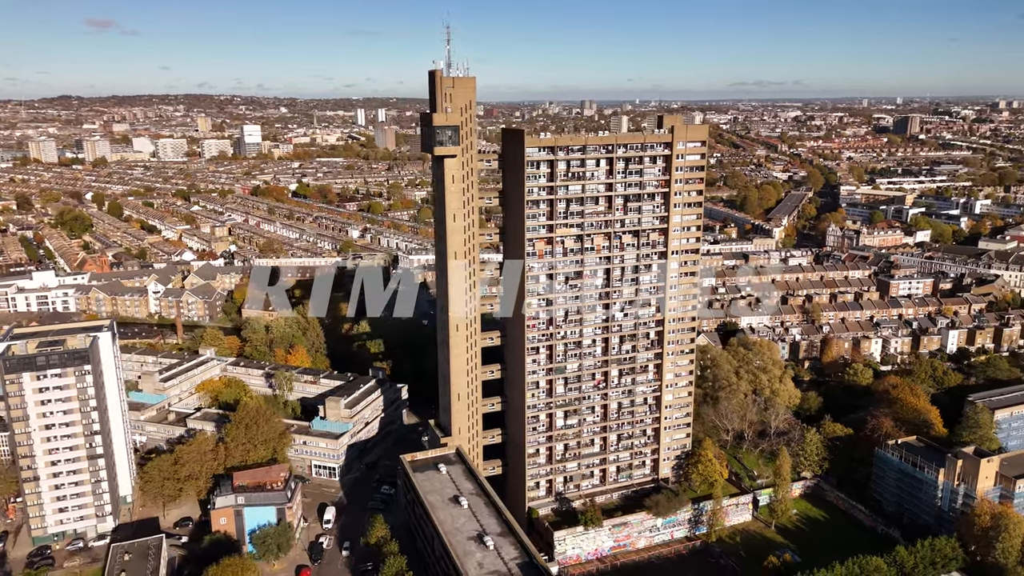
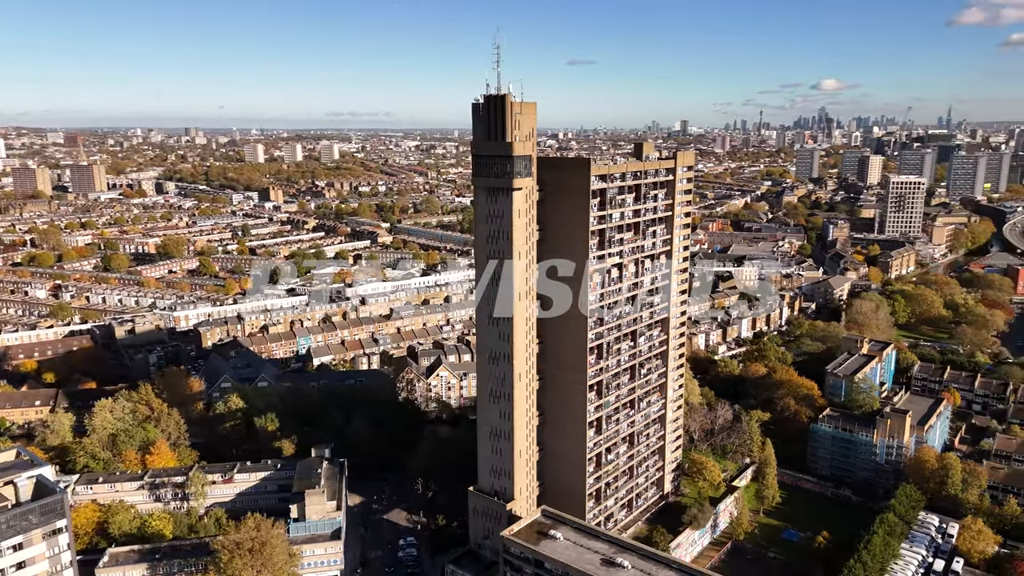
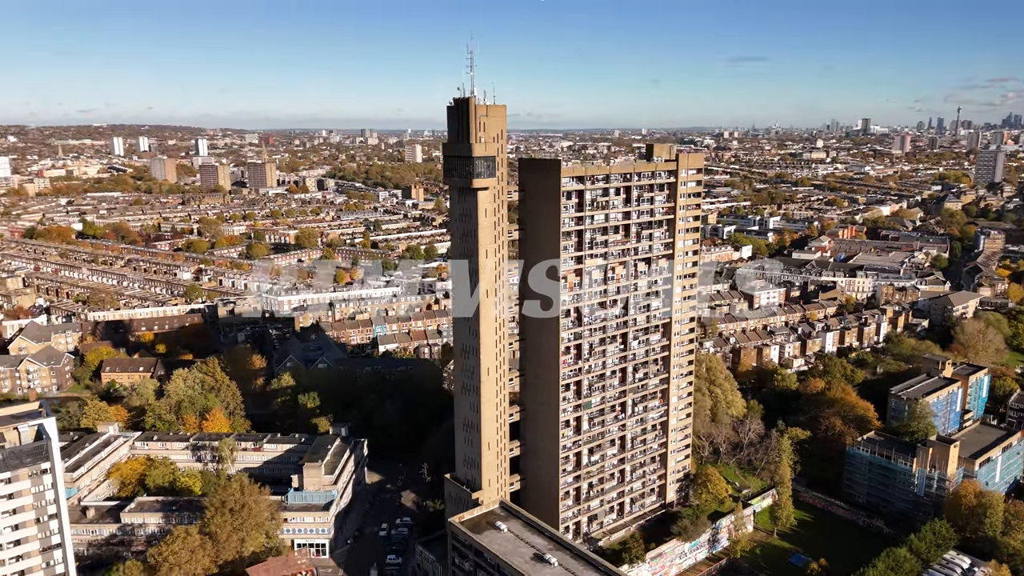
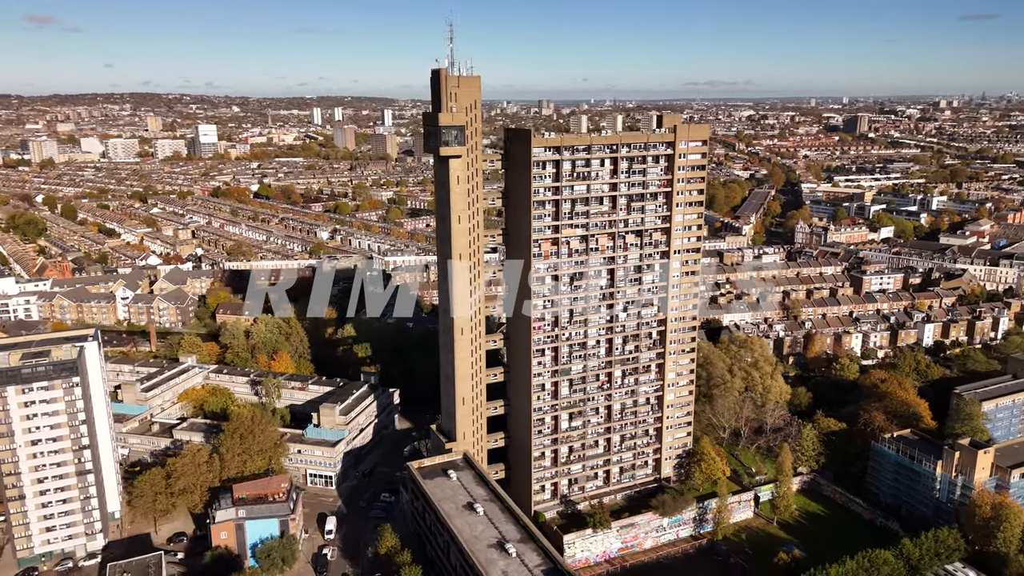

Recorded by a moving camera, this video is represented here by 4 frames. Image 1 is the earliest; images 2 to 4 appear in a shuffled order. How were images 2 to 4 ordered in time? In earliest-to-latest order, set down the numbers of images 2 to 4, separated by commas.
4, 3, 2
